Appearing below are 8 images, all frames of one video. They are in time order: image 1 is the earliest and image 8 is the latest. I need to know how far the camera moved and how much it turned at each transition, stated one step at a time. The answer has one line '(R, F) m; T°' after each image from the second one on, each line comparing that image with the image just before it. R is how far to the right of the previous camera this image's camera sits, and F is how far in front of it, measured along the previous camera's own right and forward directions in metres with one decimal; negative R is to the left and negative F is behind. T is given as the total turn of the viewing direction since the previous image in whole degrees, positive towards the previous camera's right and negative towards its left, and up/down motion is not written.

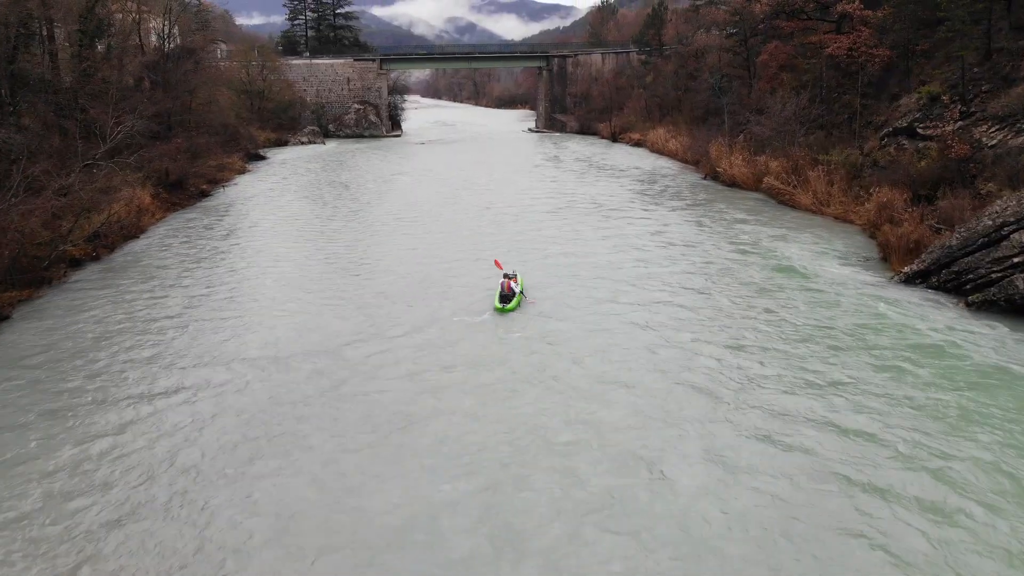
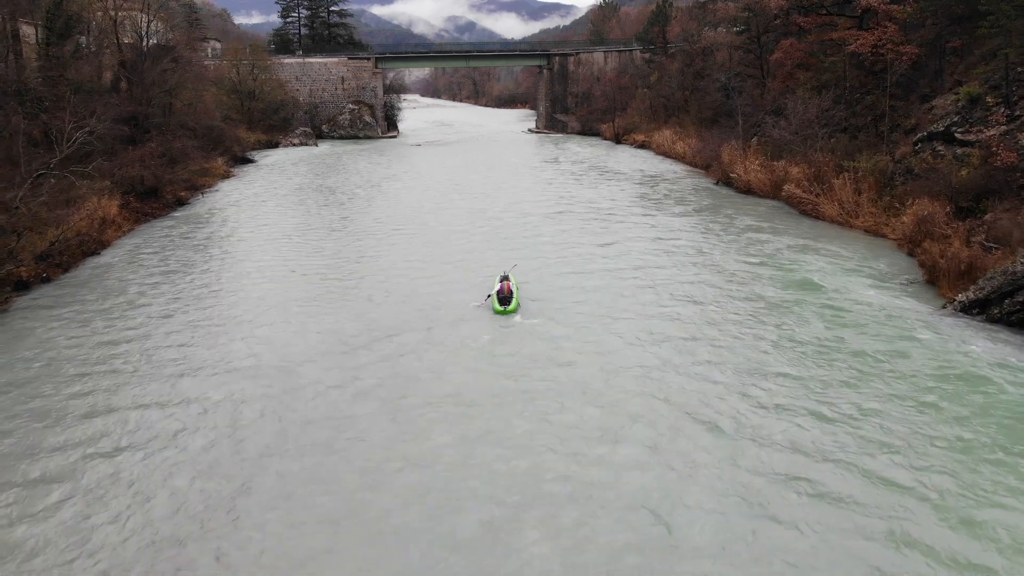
(0.0, +1.3) m; 0°
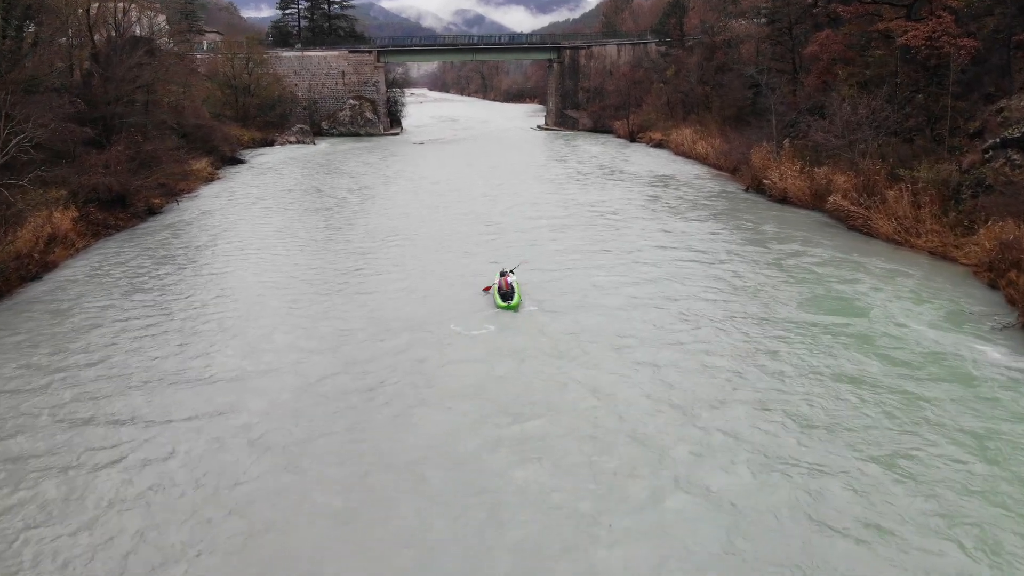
(0.0, +1.9) m; -1°
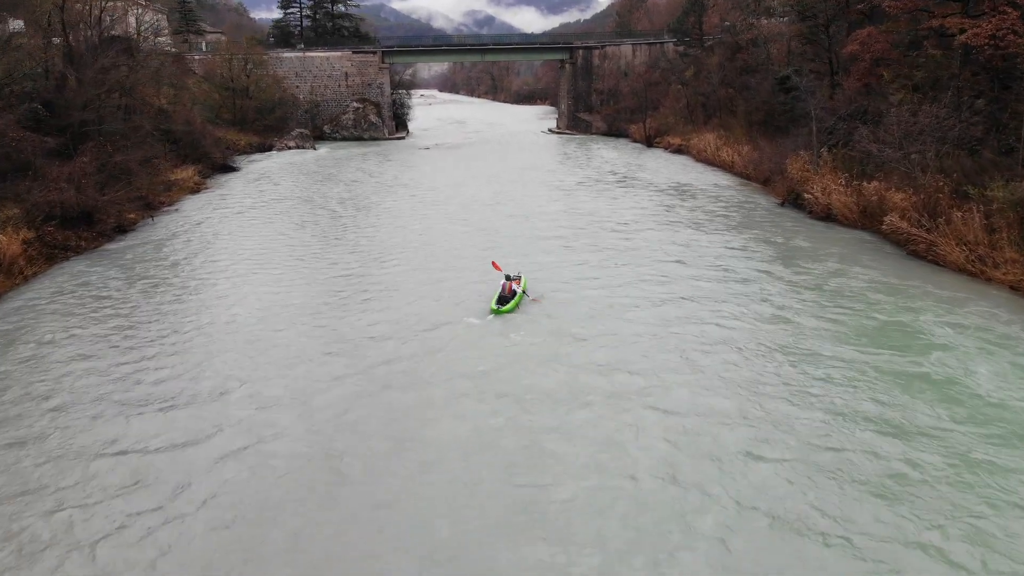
(0.0, +1.7) m; -1°
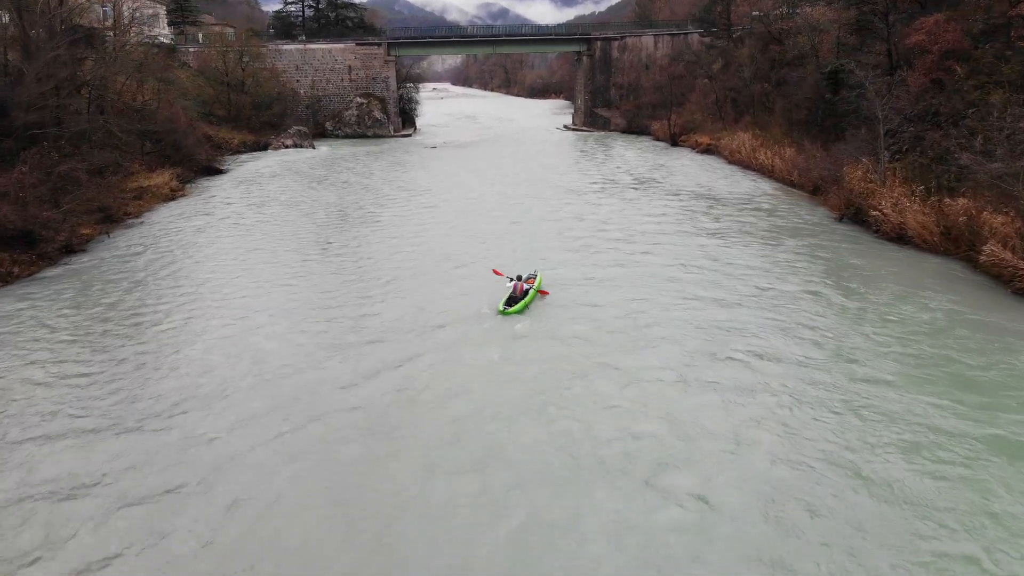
(0.0, +2.2) m; -1°
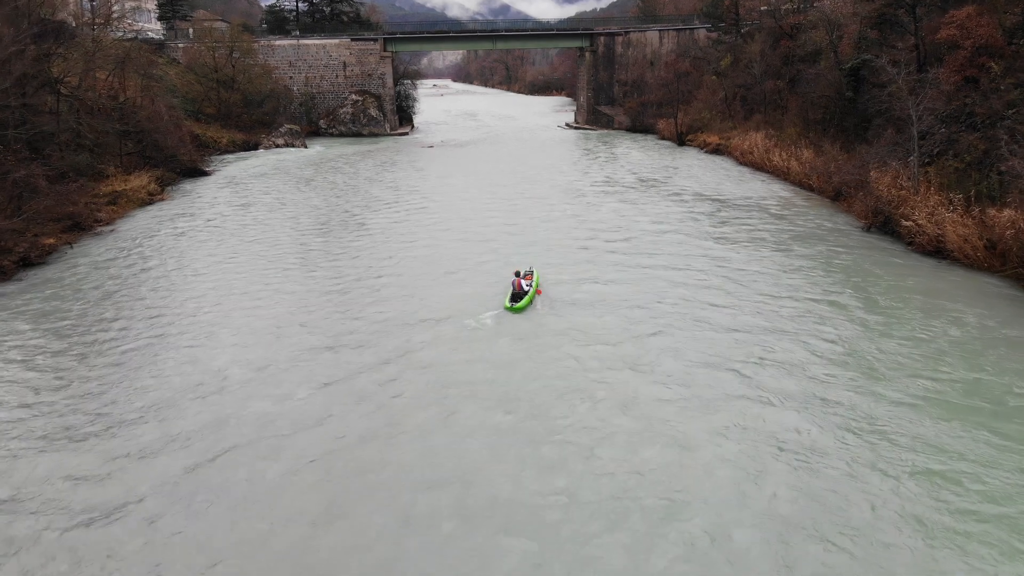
(0.0, +1.1) m; 0°
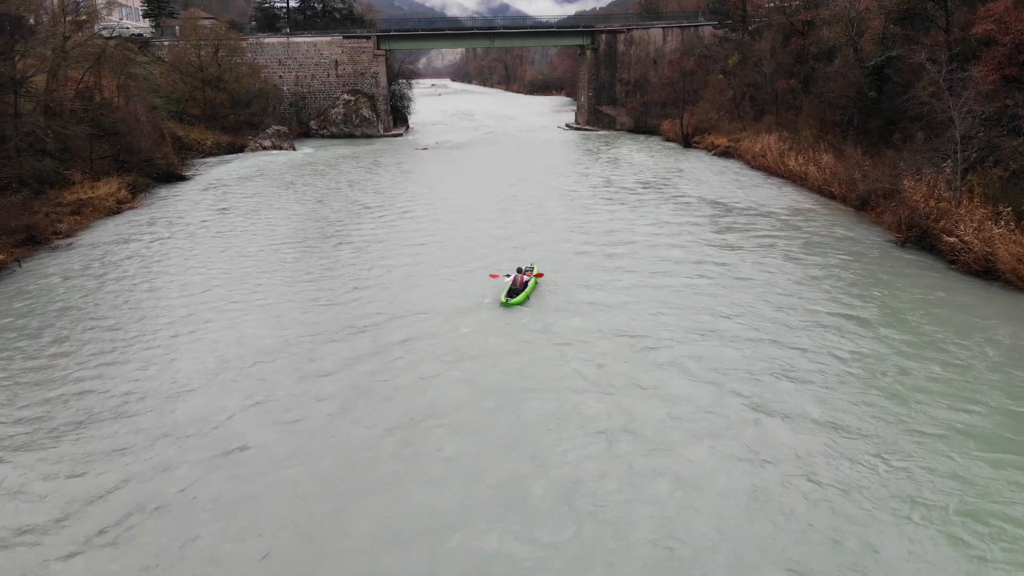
(0.0, +1.2) m; 0°
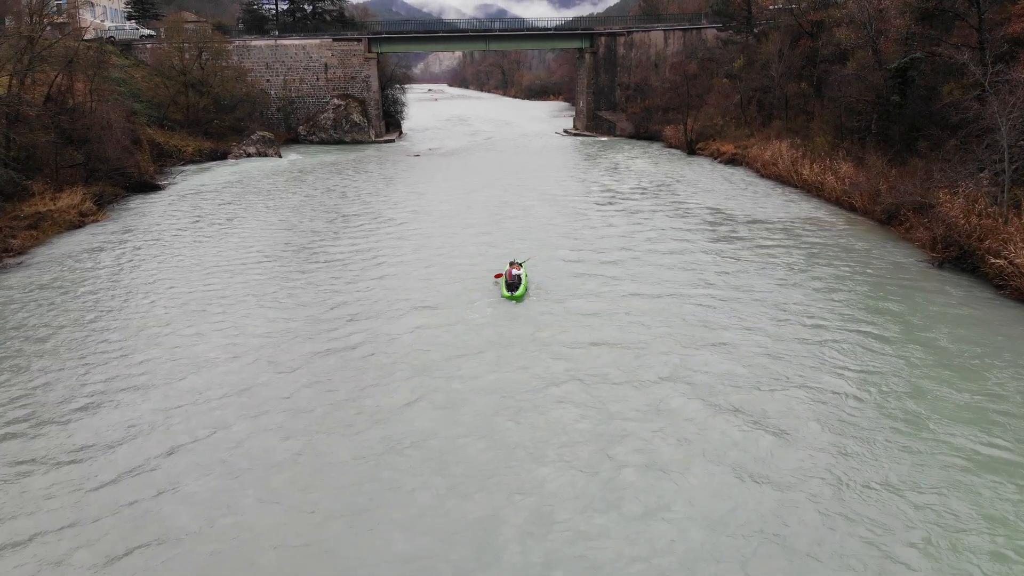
(0.0, +1.1) m; 0°
